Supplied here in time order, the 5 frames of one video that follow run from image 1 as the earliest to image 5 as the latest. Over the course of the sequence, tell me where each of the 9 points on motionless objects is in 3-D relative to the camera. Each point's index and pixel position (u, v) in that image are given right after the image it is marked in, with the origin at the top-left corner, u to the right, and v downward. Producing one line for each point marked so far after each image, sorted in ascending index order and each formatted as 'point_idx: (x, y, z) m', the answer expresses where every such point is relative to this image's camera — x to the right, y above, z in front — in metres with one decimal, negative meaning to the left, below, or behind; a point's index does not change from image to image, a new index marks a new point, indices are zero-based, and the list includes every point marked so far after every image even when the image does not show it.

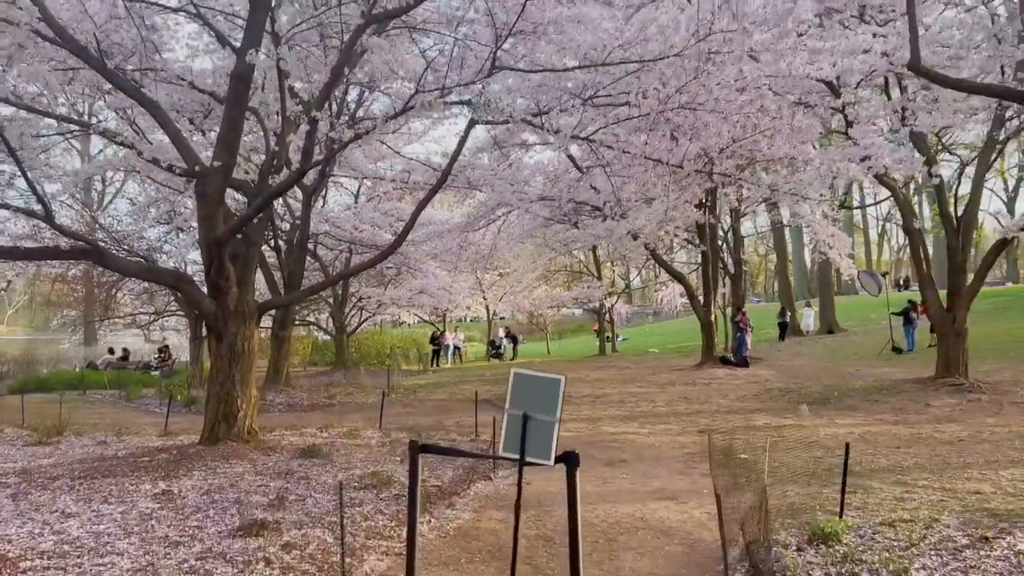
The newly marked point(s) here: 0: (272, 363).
0: (-5.0, -1.5, +16.6) m
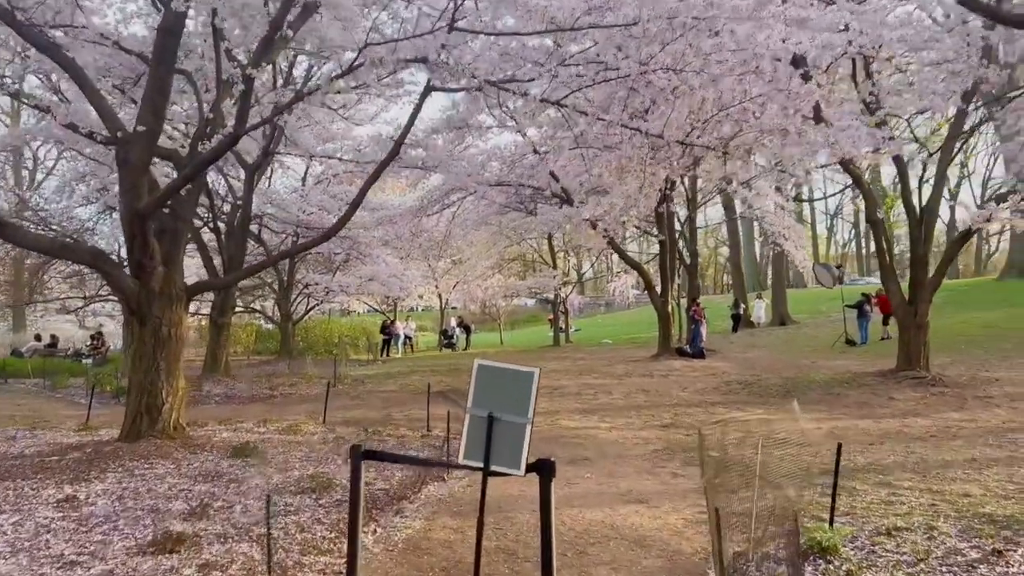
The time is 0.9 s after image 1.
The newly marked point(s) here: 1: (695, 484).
0: (-5.9, -1.2, +15.6) m
1: (+1.5, -1.6, +6.7) m
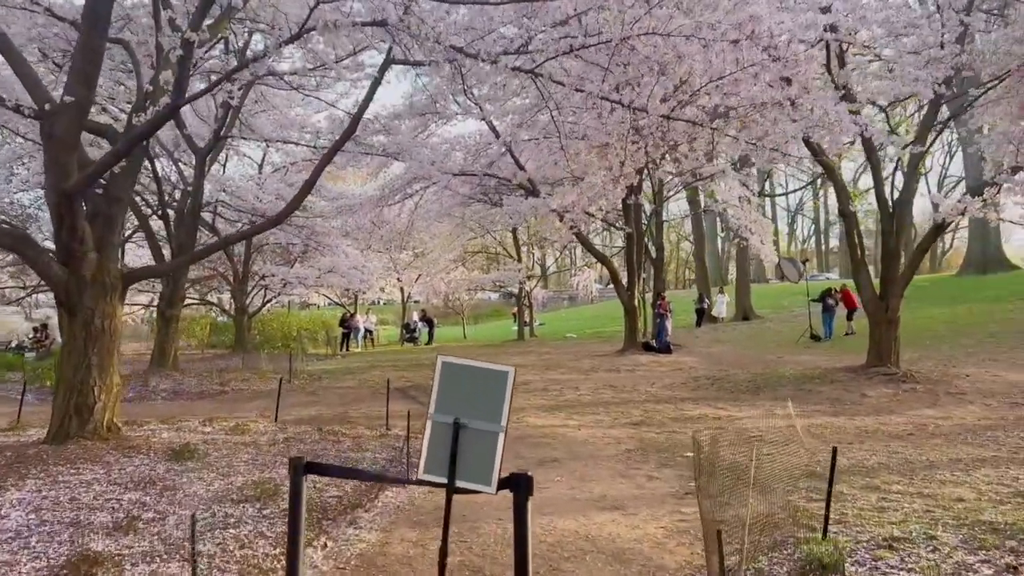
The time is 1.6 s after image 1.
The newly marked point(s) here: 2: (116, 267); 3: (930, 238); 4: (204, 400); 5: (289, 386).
0: (-6.6, -1.0, +14.9) m
1: (+1.3, -1.6, +6.3) m
2: (-3.6, +0.2, +7.3) m
3: (+6.6, +0.8, +12.6) m
4: (-4.8, -1.7, +12.5) m
5: (-3.9, -1.7, +14.0) m
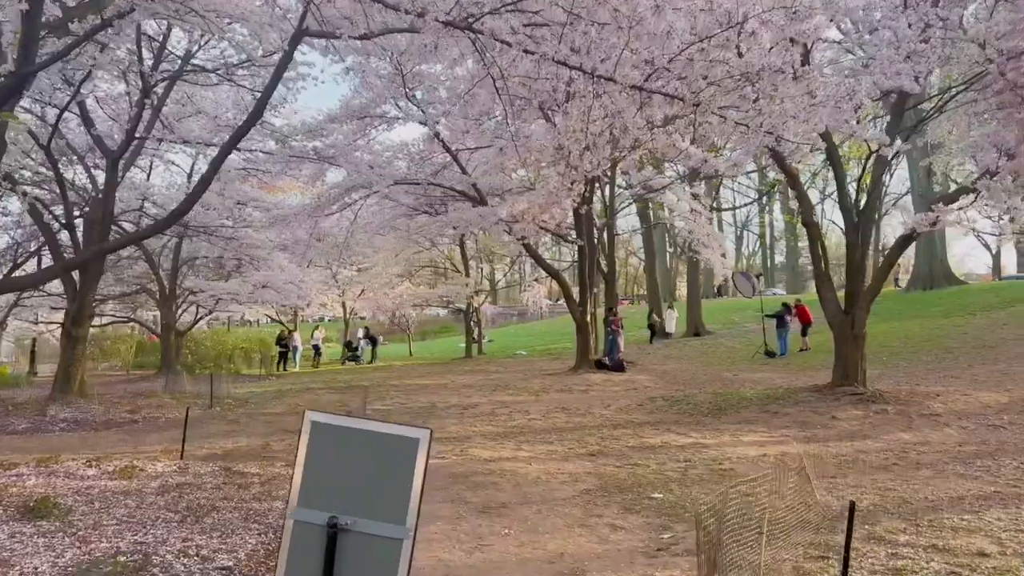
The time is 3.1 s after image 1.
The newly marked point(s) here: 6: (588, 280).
0: (-7.5, -1.3, +13.3) m
1: (+0.8, -1.7, +5.3) m
2: (-4.1, +0.1, +6.0) m
3: (+5.7, +0.6, +12.0) m
4: (-5.6, -2.0, +11.1) m
5: (-4.8, -2.0, +12.7) m
6: (+1.8, +0.2, +19.6) m
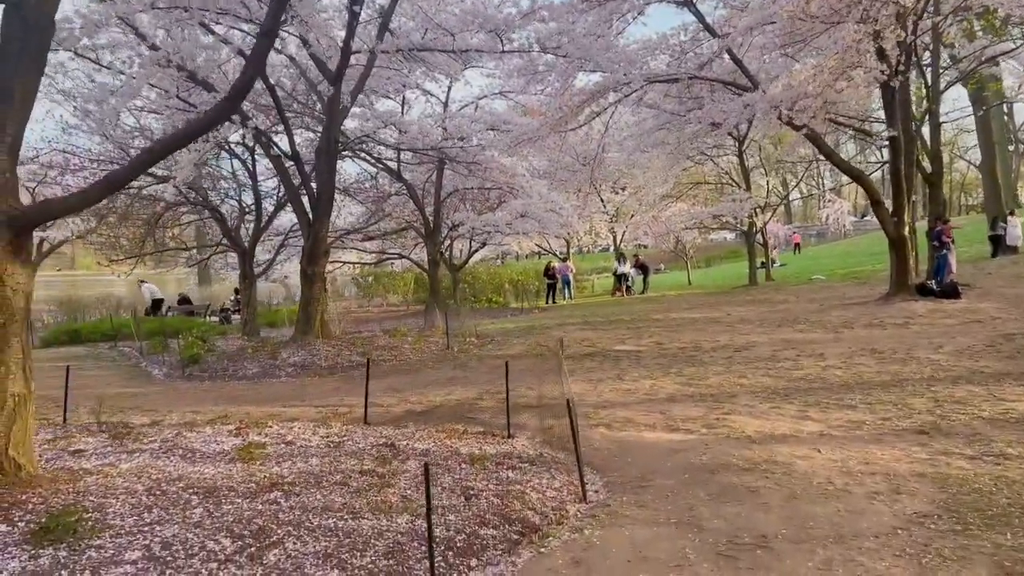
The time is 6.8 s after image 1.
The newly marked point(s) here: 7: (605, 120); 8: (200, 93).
0: (-3.3, -0.3, +12.9) m
1: (+1.7, -1.2, +2.5) m
2: (-2.8, +0.5, +4.7) m
3: (+8.5, +1.8, +6.8) m
4: (-2.3, -1.1, +10.1) m
5: (-1.0, -1.0, +11.3) m
6: (+7.5, +2.0, +15.4) m
7: (+2.1, +3.7, +17.7) m
8: (-4.5, +2.8, +11.5) m
